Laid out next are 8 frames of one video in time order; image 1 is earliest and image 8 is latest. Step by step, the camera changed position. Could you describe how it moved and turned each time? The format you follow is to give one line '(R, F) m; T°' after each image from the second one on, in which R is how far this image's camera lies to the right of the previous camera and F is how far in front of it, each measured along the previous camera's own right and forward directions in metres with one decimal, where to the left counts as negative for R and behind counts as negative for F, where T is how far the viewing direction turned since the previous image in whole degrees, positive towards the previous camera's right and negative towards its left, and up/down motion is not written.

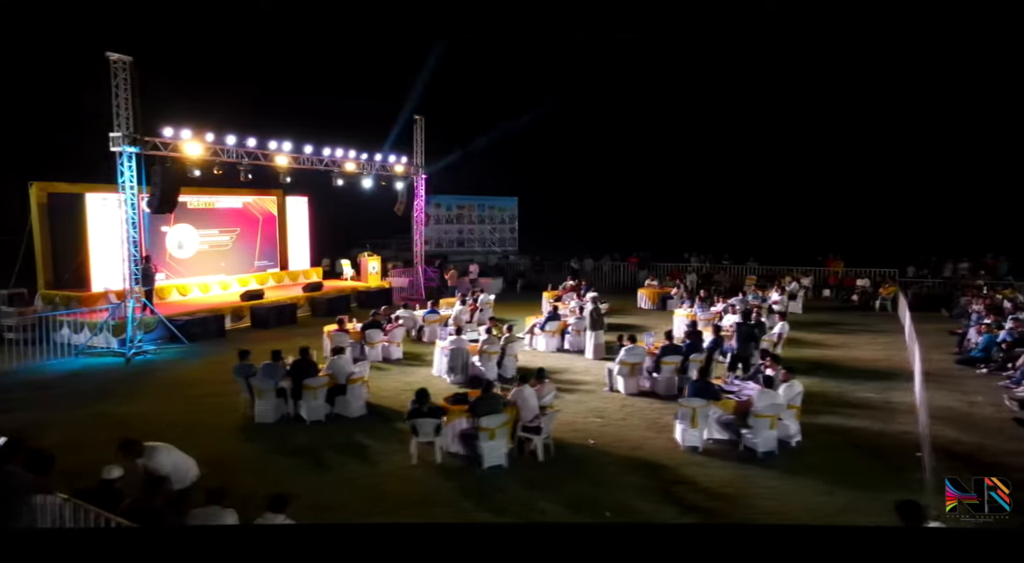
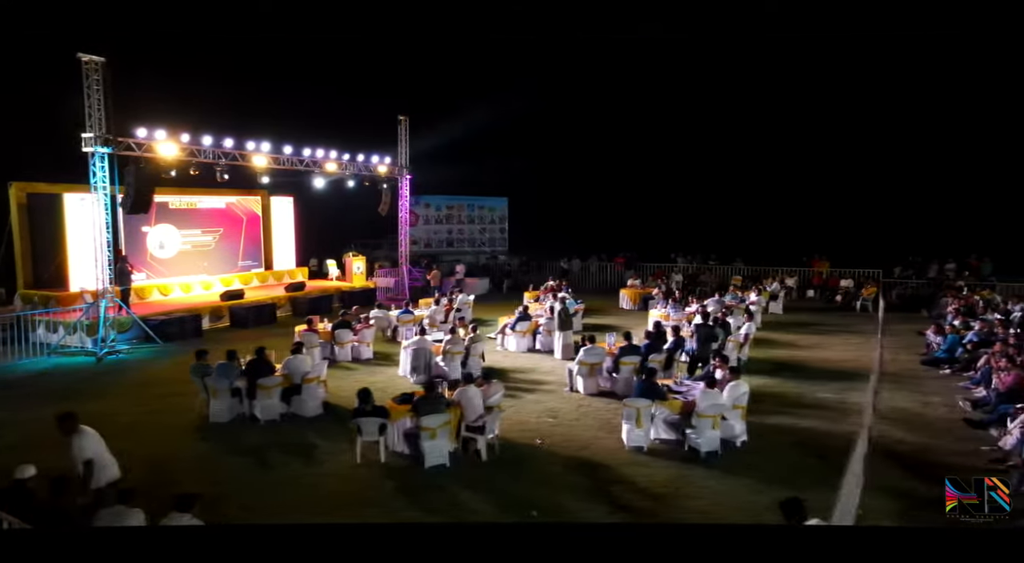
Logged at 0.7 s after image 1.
(+0.6, 0.0) m; 0°
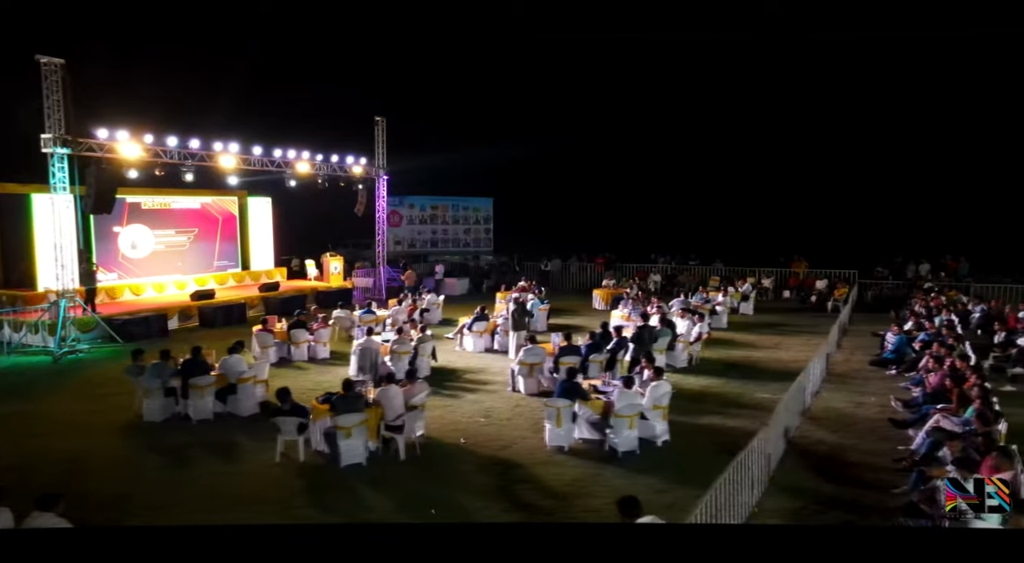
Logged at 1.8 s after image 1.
(+0.9, -0.1) m; 0°
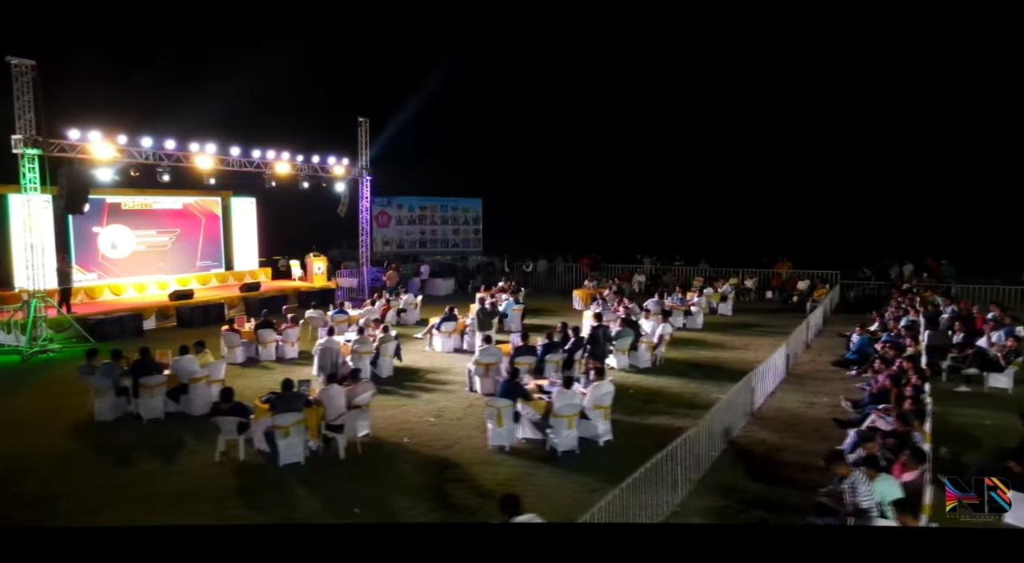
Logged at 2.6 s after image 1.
(+0.7, -0.1) m; 0°
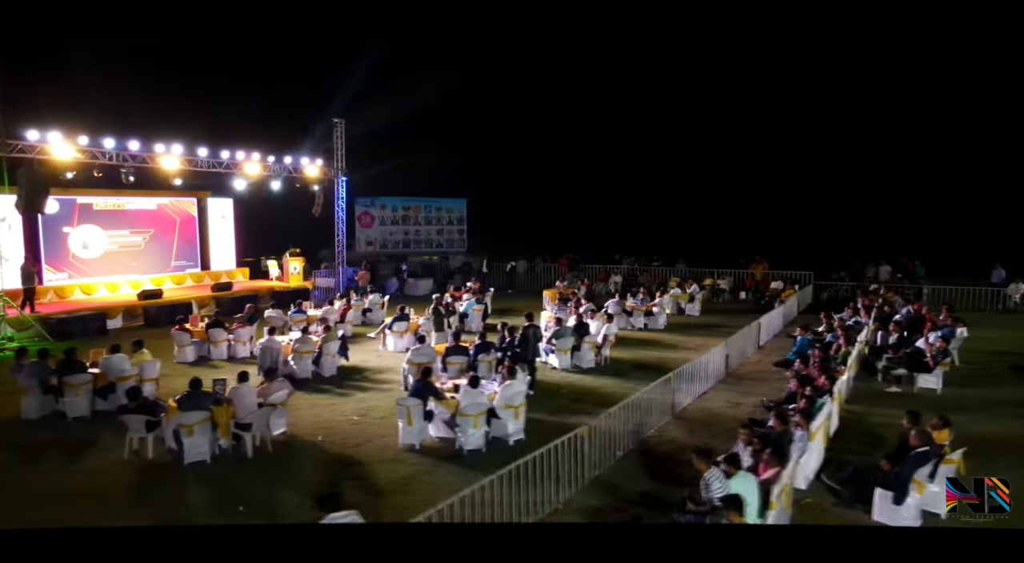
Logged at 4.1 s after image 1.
(+1.1, -0.1) m; 0°
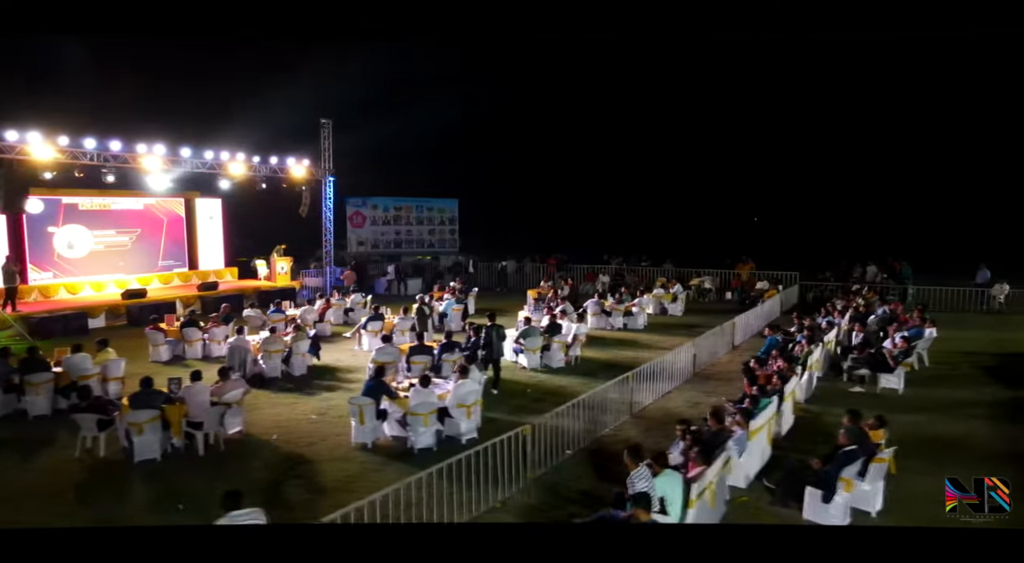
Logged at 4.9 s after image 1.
(+0.6, -0.1) m; 0°
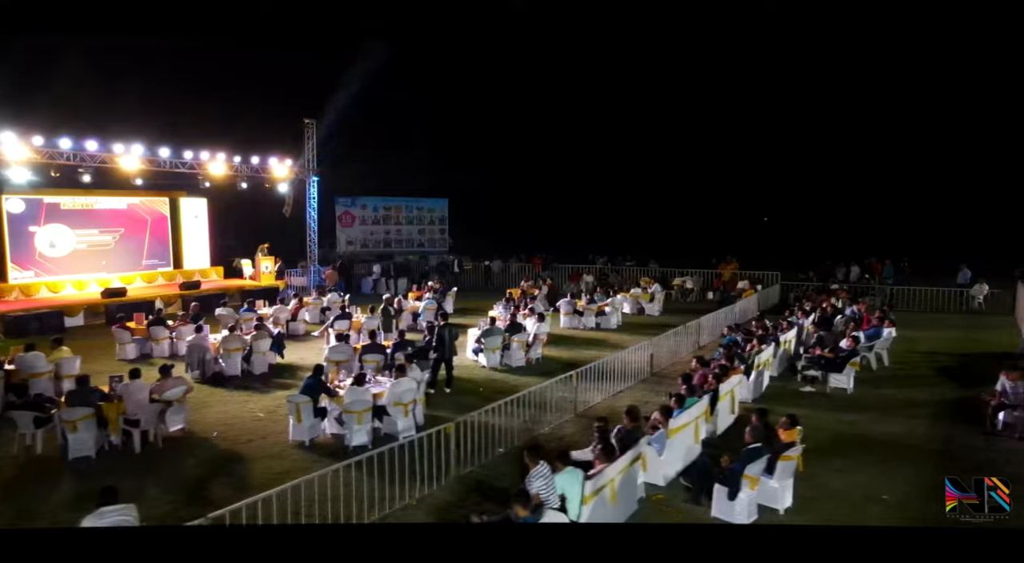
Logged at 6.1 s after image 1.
(+0.8, -0.1) m; 0°
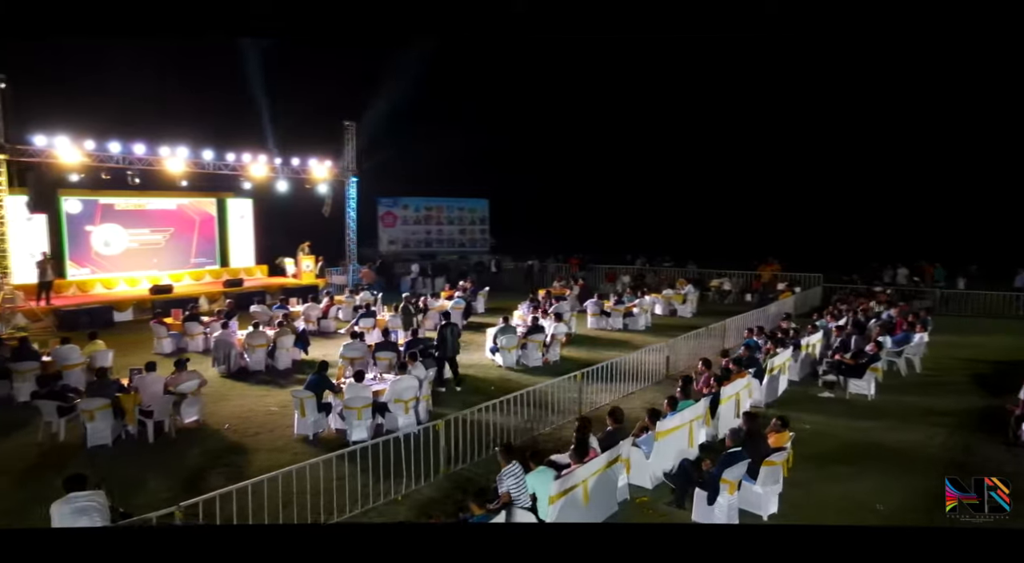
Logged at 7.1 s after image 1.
(+0.6, 0.0) m; -4°
